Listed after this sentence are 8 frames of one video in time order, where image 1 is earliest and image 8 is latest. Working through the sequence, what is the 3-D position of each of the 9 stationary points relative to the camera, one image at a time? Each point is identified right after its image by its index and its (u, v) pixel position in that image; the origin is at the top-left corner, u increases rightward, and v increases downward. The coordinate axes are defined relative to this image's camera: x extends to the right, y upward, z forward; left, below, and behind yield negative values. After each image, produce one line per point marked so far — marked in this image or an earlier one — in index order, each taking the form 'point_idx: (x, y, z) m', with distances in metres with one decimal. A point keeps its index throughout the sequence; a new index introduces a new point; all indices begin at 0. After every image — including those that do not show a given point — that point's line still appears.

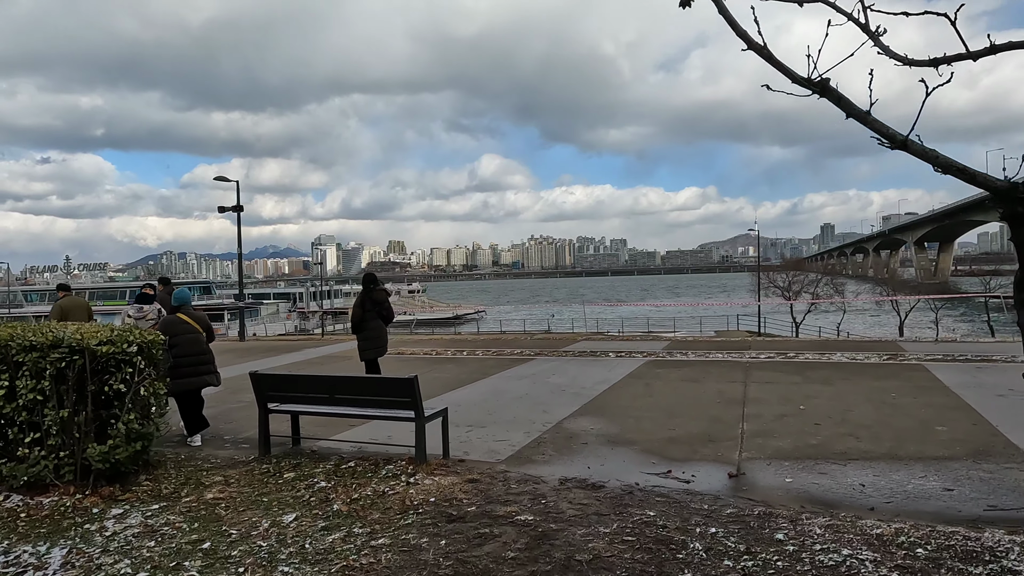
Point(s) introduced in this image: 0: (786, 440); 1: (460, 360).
0: (+2.5, -1.4, +5.9) m
1: (-1.0, -1.4, +12.5) m
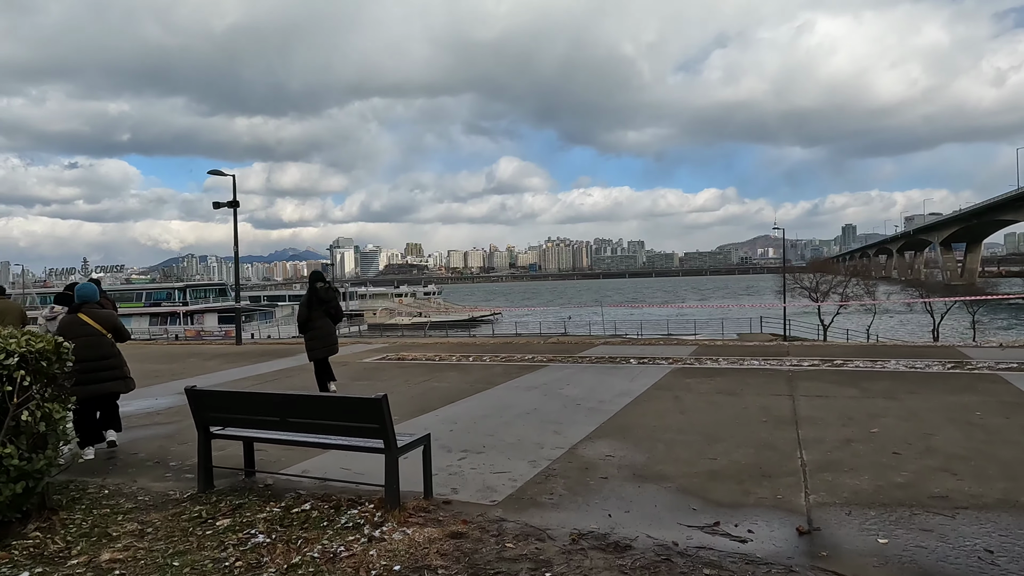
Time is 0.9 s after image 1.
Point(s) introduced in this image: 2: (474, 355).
0: (+2.6, -1.4, +4.6) m
1: (-0.9, -1.4, +11.3) m
2: (-0.8, -1.4, +12.9) m
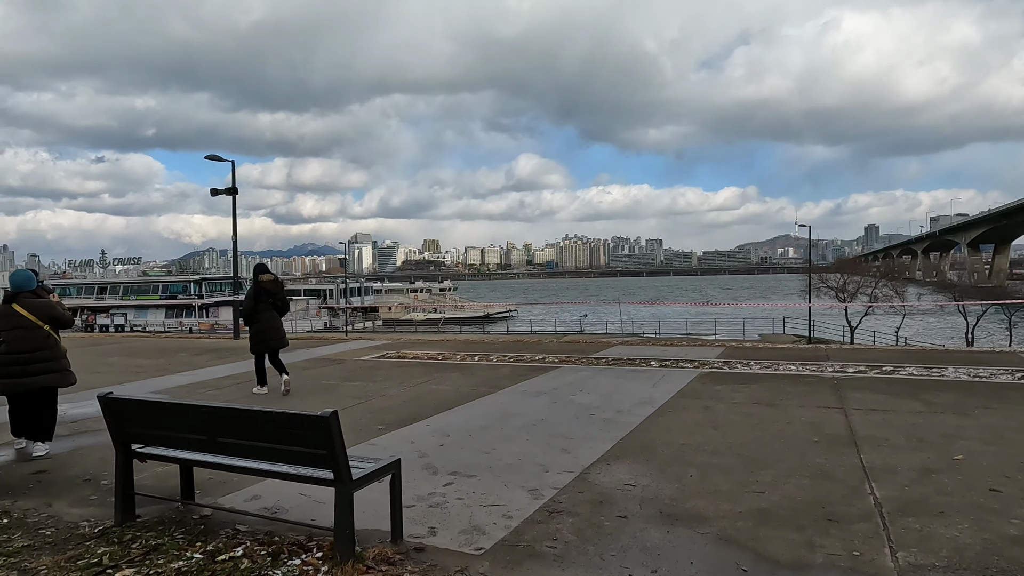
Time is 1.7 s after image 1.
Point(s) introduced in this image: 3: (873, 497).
0: (+2.5, -1.3, +3.5) m
1: (-0.7, -1.3, +10.3) m
2: (-0.6, -1.3, +11.9) m
3: (+2.3, -1.3, +4.0) m
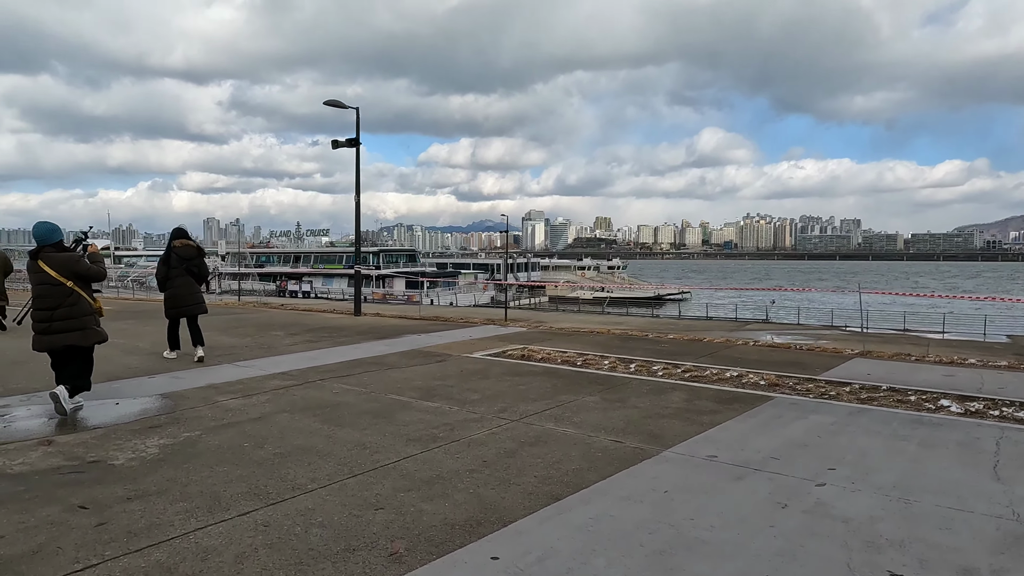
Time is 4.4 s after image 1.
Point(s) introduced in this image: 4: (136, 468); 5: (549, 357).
0: (+2.4, -1.4, -0.8) m
1: (+1.1, -1.0, +6.6) m
2: (+1.6, -0.9, +8.1) m
3: (+2.3, -1.4, -0.2) m
4: (-2.4, -1.2, +4.1) m
5: (+0.5, -0.9, +8.4) m
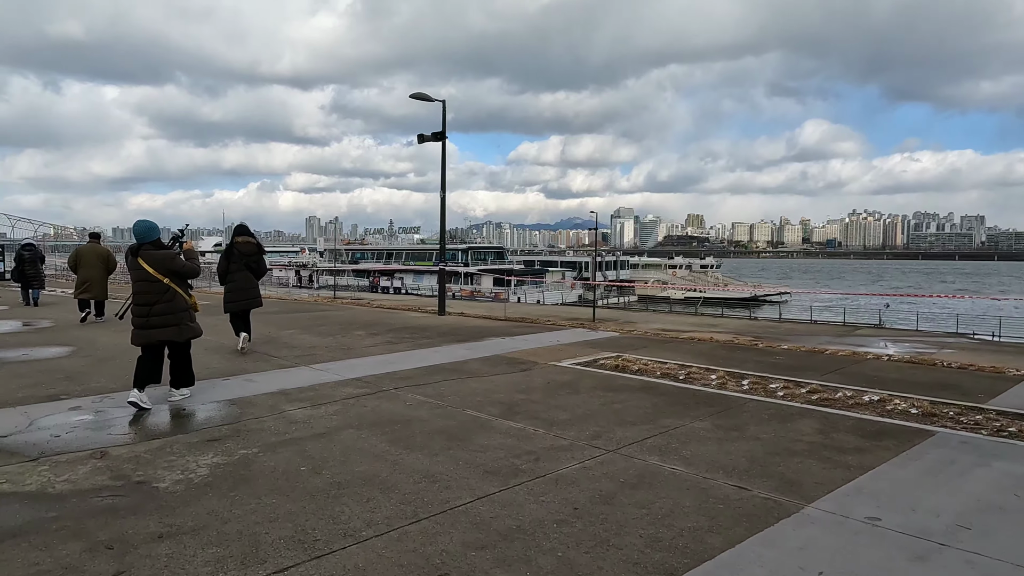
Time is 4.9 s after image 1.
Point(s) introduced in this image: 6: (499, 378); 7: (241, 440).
0: (+2.2, -1.5, -1.9) m
1: (+1.9, -1.1, +5.6) m
2: (+2.7, -1.0, +7.0) m
3: (+2.2, -1.4, -1.3) m
4: (-1.9, -1.2, +3.6) m
5: (+1.6, -0.9, +7.4) m
6: (-0.1, -1.0, +7.0) m
7: (-2.0, -1.1, +4.7) m
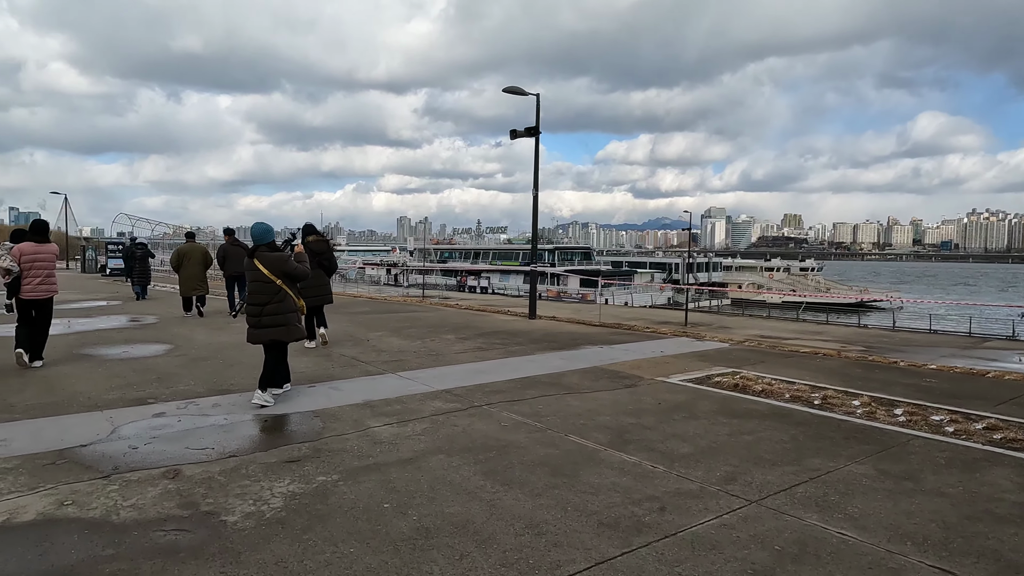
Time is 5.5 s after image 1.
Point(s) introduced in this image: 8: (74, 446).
0: (+2.0, -1.6, -2.8) m
1: (+2.8, -1.2, +4.6) m
2: (+3.7, -1.1, +5.9) m
3: (+2.1, -1.5, -2.3) m
4: (-1.3, -1.2, +3.2) m
5: (+2.7, -1.0, +6.5) m
6: (+0.9, -1.1, +6.3) m
7: (-1.3, -1.2, +4.2) m
8: (-3.1, -1.1, +4.5) m
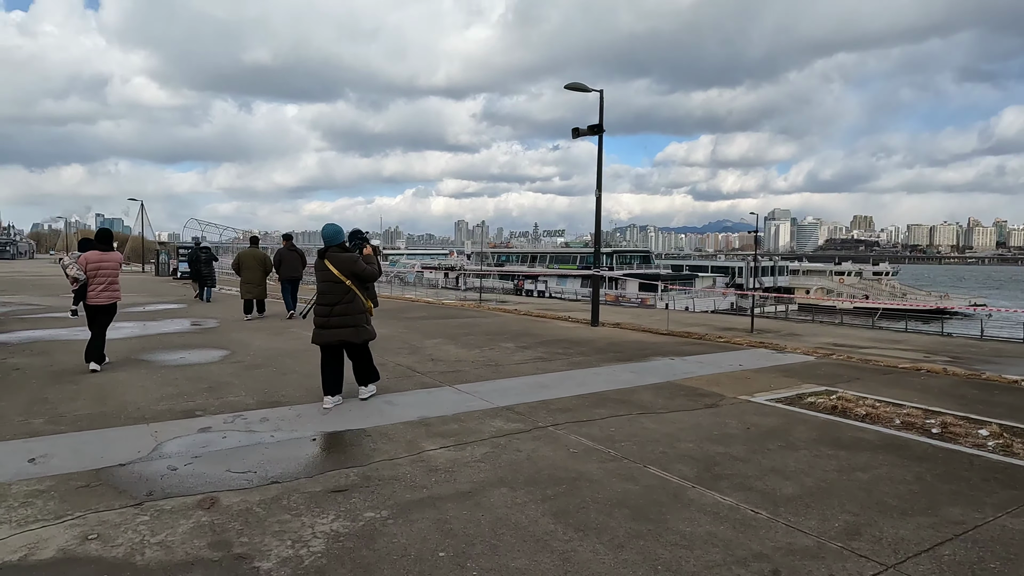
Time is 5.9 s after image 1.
0: (+1.8, -1.6, -3.6) m
1: (+3.2, -1.2, +3.8) m
2: (+4.2, -1.2, +5.0) m
3: (+1.9, -1.6, -3.1) m
4: (-1.0, -1.3, +2.7) m
5: (+3.3, -1.1, +5.6) m
6: (+1.5, -1.1, +5.6) m
7: (-0.8, -1.2, +3.7) m
8: (-2.6, -1.2, +4.2) m
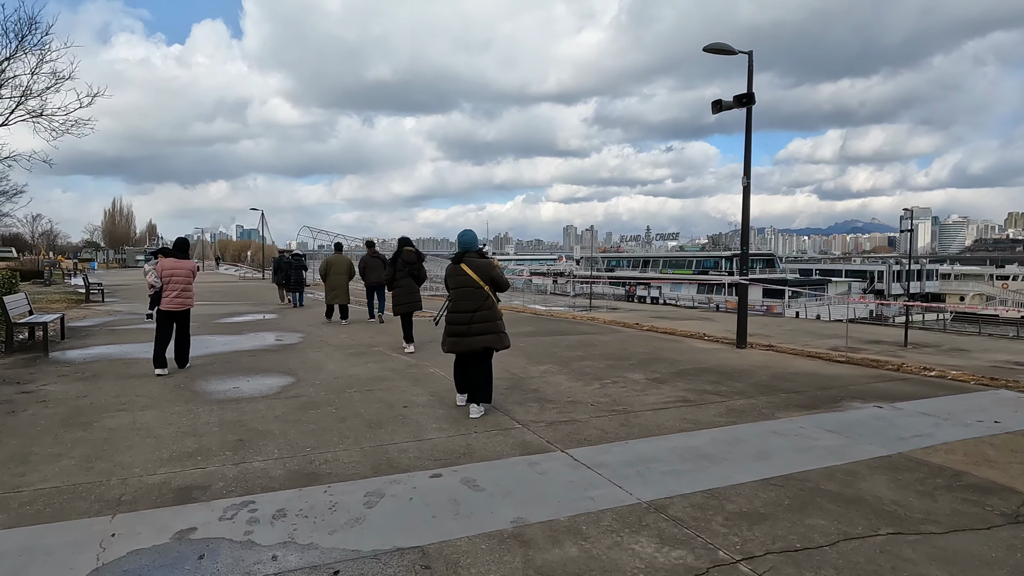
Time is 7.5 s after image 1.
0: (+1.0, -1.7, -6.0) m
1: (+3.7, -1.4, +1.1) m
2: (+4.9, -1.3, +2.1) m
3: (+1.2, -1.6, -5.5) m
4: (-0.6, -1.4, +0.7) m
5: (+4.0, -1.3, +2.9) m
6: (+2.3, -1.3, +3.1) m
7: (-0.3, -1.3, +1.7) m
8: (-2.0, -1.3, +2.4) m
